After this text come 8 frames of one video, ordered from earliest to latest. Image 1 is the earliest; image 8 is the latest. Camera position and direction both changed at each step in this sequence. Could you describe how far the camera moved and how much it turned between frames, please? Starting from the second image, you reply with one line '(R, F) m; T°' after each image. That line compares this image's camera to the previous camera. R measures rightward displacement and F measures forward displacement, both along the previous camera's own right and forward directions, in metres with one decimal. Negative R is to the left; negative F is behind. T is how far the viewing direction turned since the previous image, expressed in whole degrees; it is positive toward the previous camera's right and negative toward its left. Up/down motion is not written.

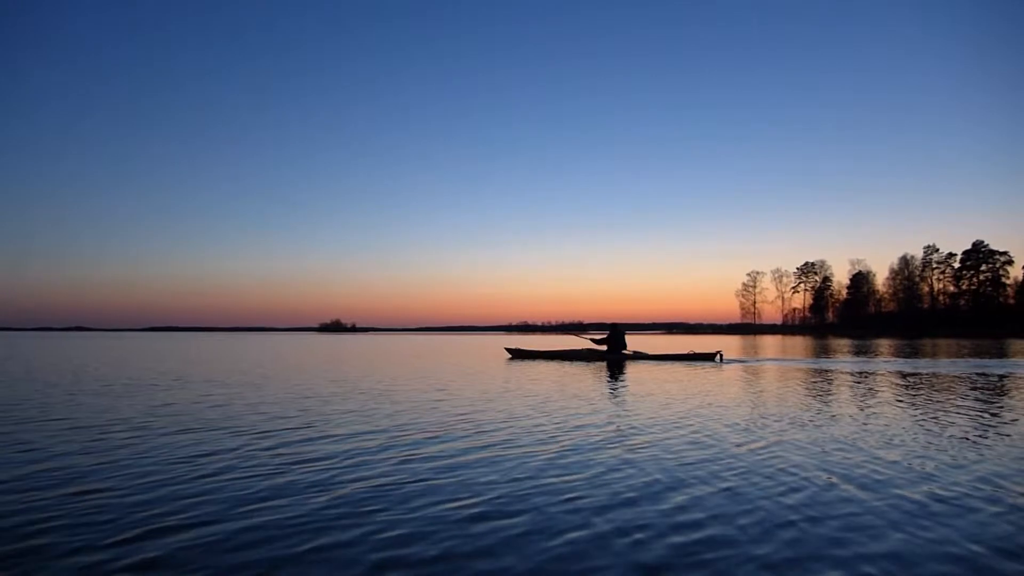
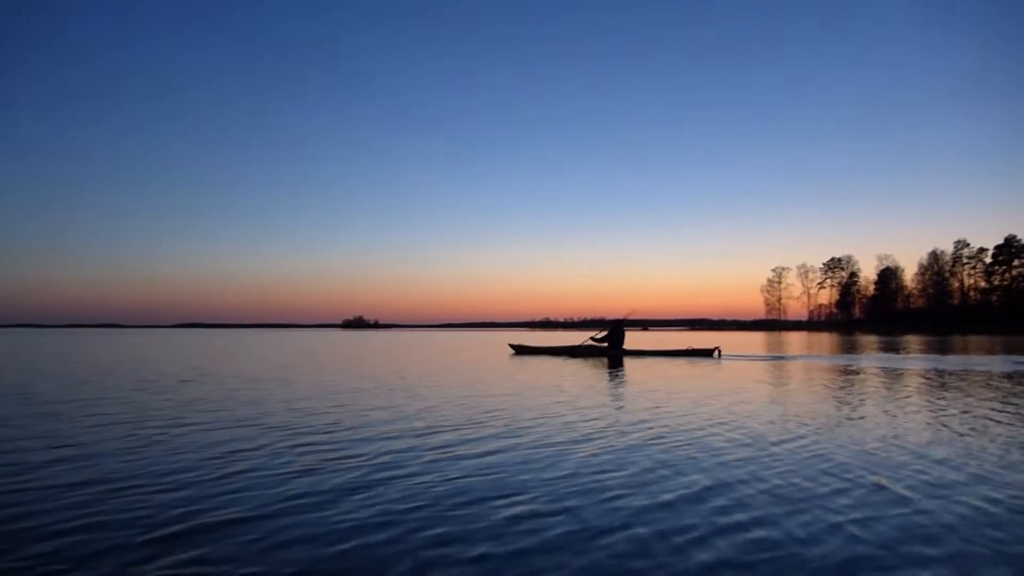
(-0.2, +0.3) m; -1°
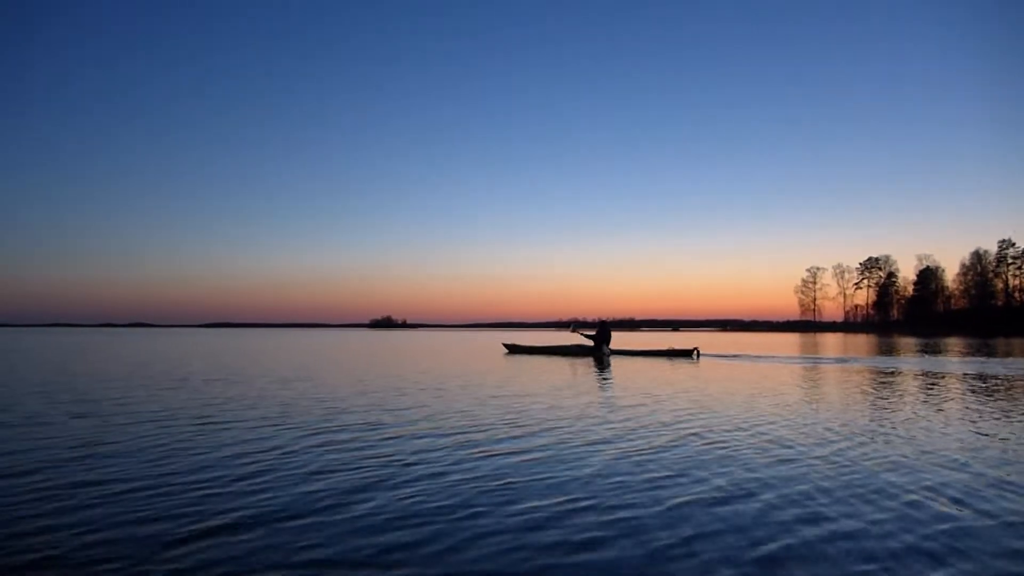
(+1.1, 0.0) m; -5°
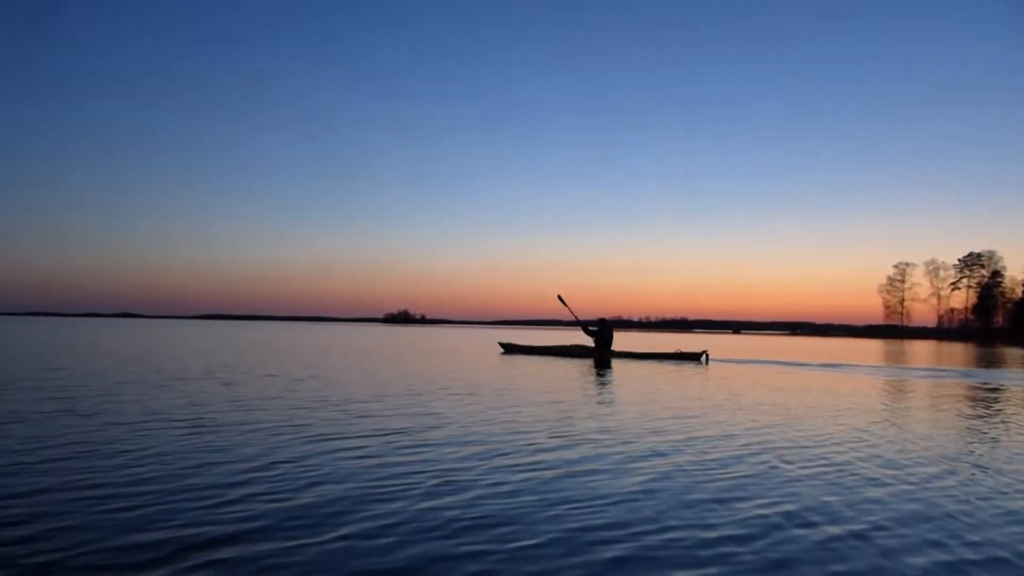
(+1.2, +1.8) m; -6°
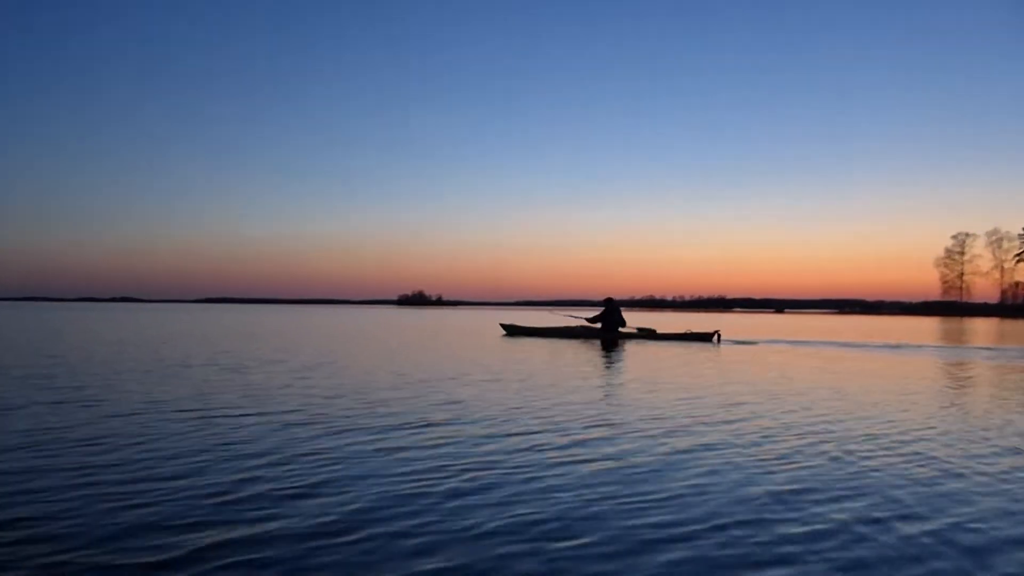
(+0.5, +0.9) m; -3°
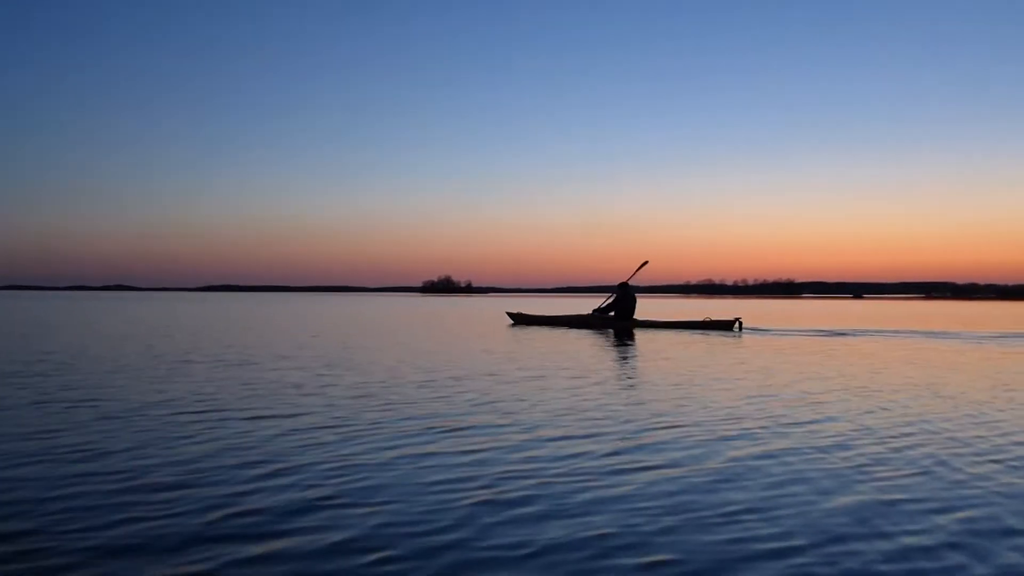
(0.0, +0.4) m; -1°
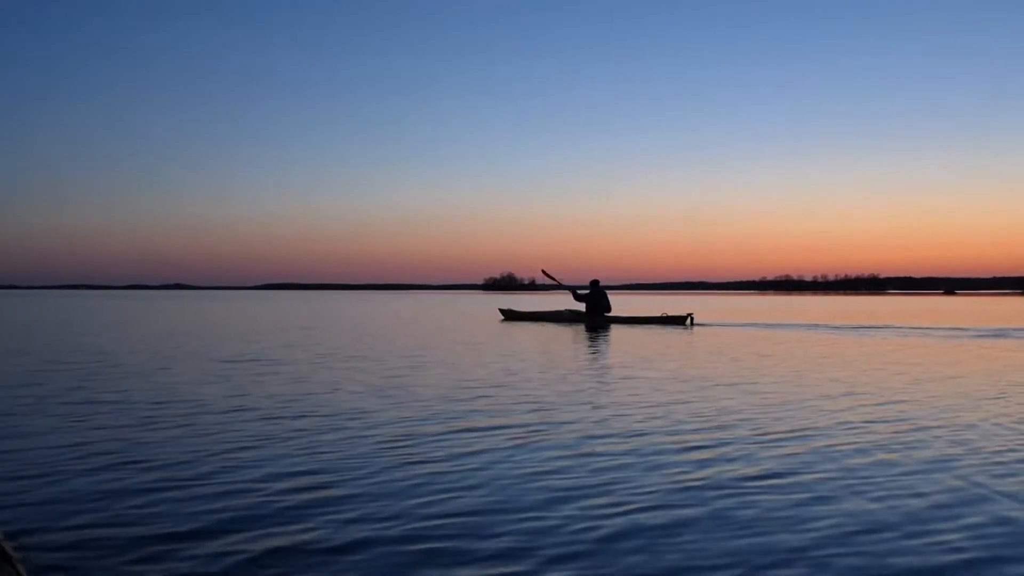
(-0.3, -1.4) m; +2°
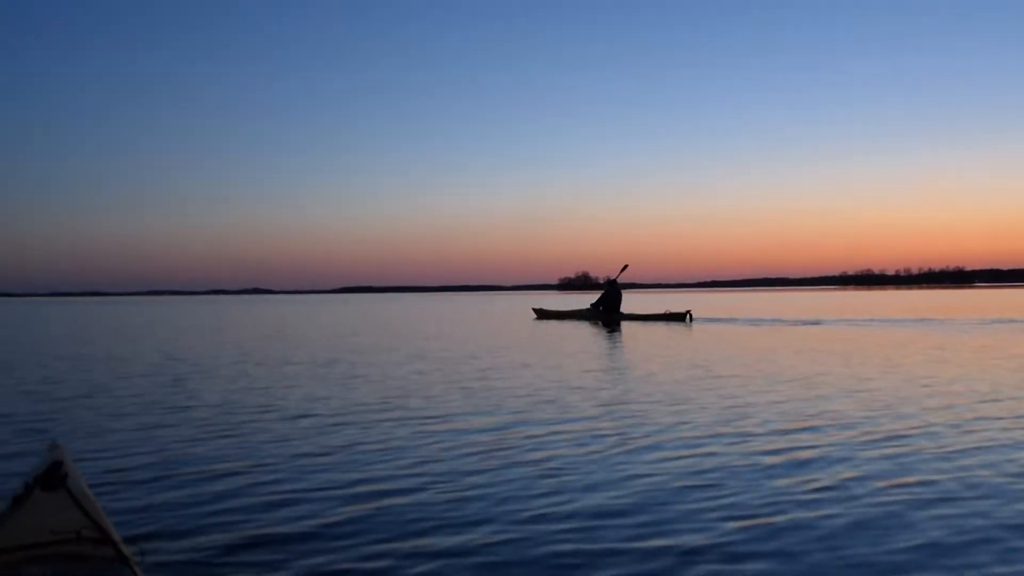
(-0.9, -0.7) m; +3°
